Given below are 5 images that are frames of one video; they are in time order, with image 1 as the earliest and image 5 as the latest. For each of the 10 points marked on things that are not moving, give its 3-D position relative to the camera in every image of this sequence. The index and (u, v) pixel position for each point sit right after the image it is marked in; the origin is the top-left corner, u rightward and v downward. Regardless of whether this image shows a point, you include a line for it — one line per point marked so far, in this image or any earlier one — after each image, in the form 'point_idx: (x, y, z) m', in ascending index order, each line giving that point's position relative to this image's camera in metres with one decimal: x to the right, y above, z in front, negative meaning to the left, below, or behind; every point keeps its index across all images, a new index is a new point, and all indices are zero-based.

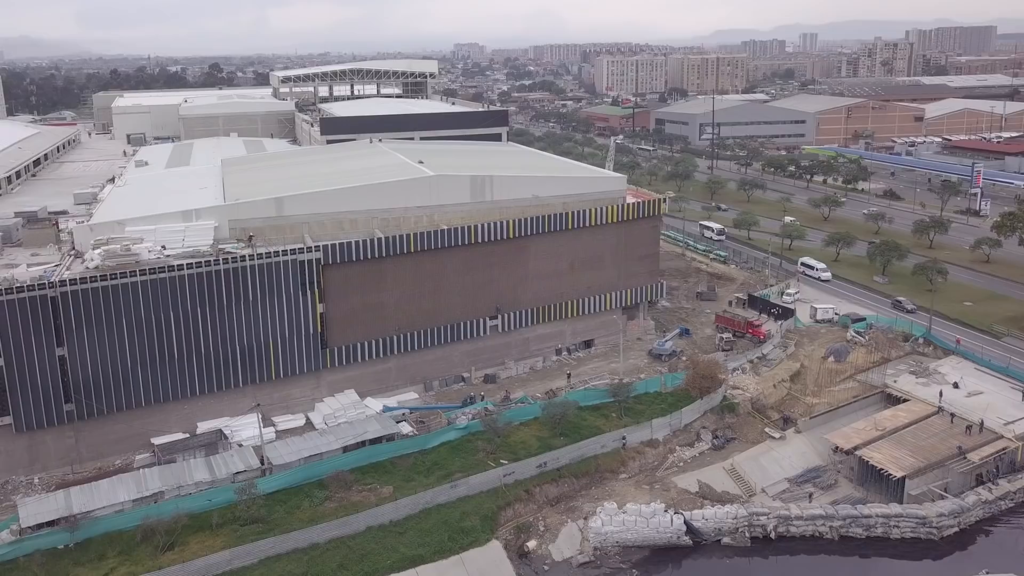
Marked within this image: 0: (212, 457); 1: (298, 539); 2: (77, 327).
0: (-6.9, -3.9, +19.7) m
1: (-4.4, -5.2, +17.8) m
2: (-10.0, -1.0, +19.6) m
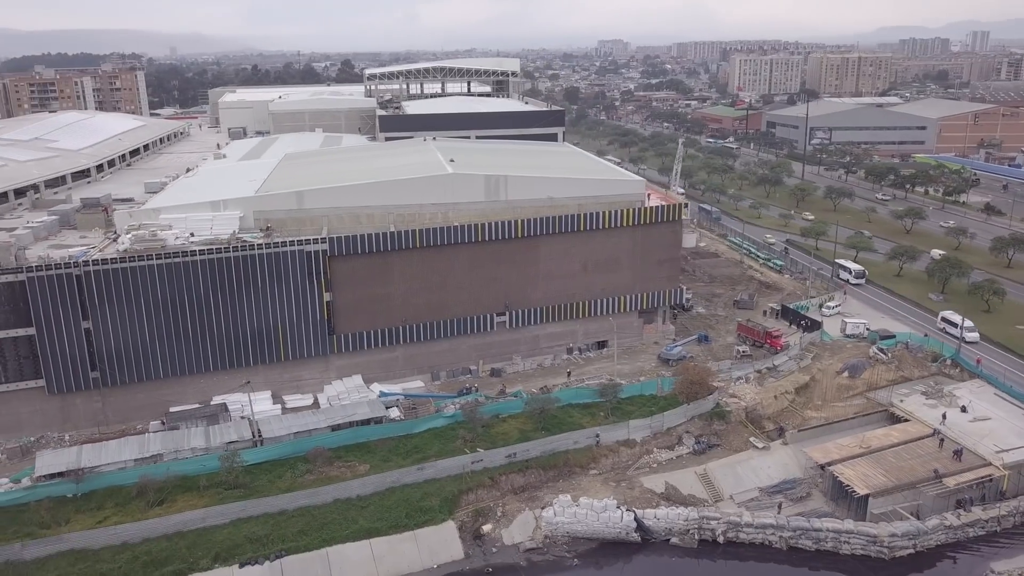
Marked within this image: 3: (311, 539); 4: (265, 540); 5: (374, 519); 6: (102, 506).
0: (-7.7, -3.5, +22.0) m
1: (-5.6, -4.9, +19.7) m
2: (-10.6, -0.4, +22.3) m
3: (-4.5, -5.6, +19.0) m
4: (-5.4, -5.5, +18.9) m
5: (-3.2, -5.3, +19.7) m
6: (-9.4, -4.9, +19.7) m
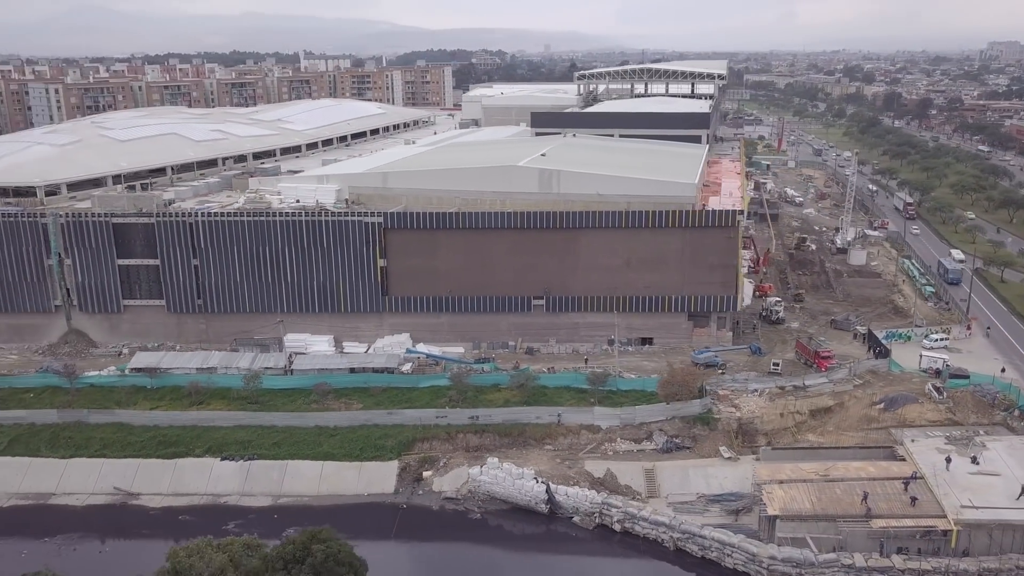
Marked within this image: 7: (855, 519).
0: (-7.9, -2.1, +27.1) m
1: (-7.0, -3.7, +24.3) m
2: (-10.1, +1.3, +28.5) m
3: (-6.3, -4.4, +23.3) m
4: (-7.2, -4.2, +23.5) m
5: (-4.8, -4.3, +23.4) m
6: (-10.5, -3.2, +25.8) m
7: (+7.7, -5.2, +19.4) m
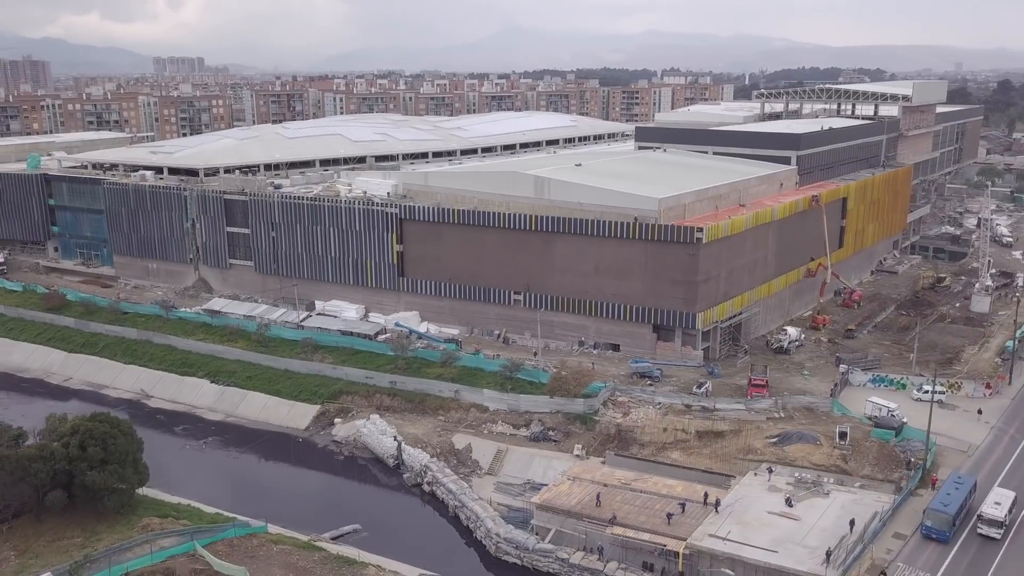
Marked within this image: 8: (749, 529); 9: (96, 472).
0: (-8.5, -0.9, +33.4) m
1: (-9.1, -2.5, +30.5) m
2: (-9.6, +2.7, +35.5) m
3: (-9.0, -3.2, +29.2) m
4: (-9.6, -3.0, +29.8) m
5: (-7.5, -3.3, +28.8) m
6: (-11.6, -1.7, +33.2) m
7: (+2.0, -5.4, +19.9) m
8: (+5.2, -5.3, +19.2) m
9: (-9.4, -4.1, +19.5) m
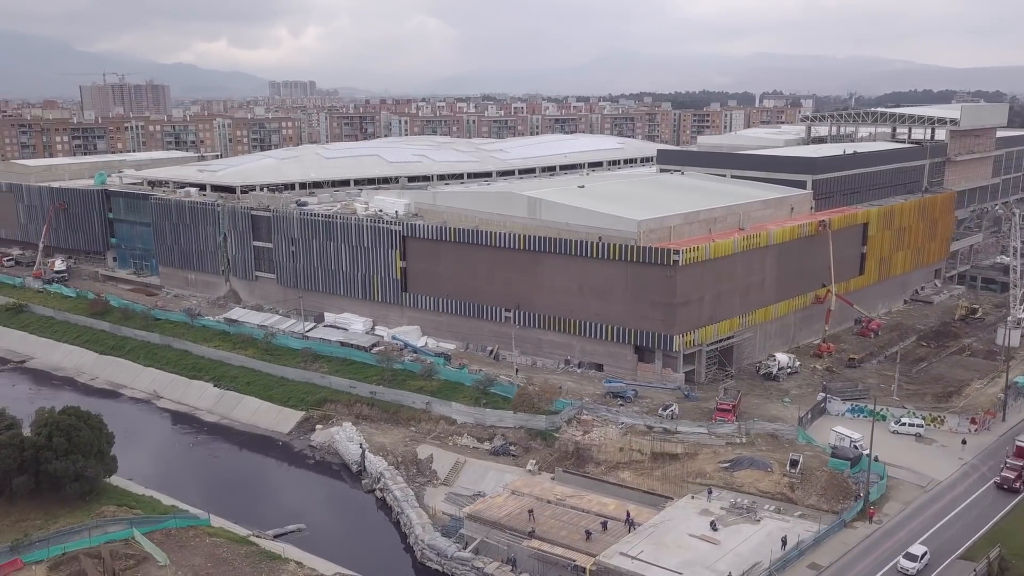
0: (-8.6, -1.4, +35.0) m
1: (-9.5, -2.8, +32.1) m
2: (-9.2, +2.2, +37.3) m
3: (-9.5, -3.6, +30.9) m
4: (-10.2, -3.3, +31.6) m
5: (-8.2, -3.7, +30.2) m
6: (-11.6, -2.1, +35.2) m
7: (+0.2, -5.8, +20.3) m
8: (+3.3, -5.8, +19.2) m
9: (-11.1, -4.2, +21.2) m
